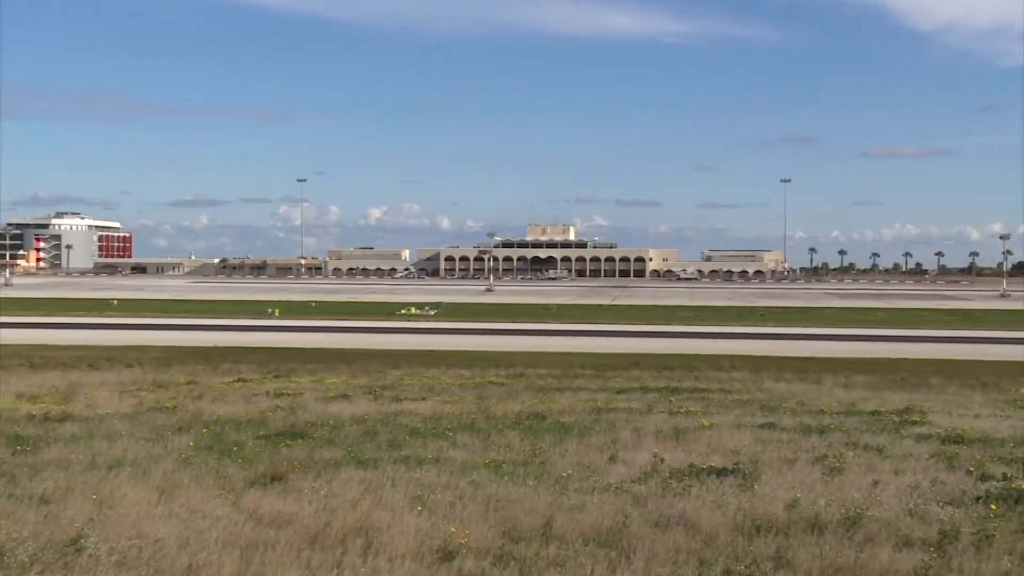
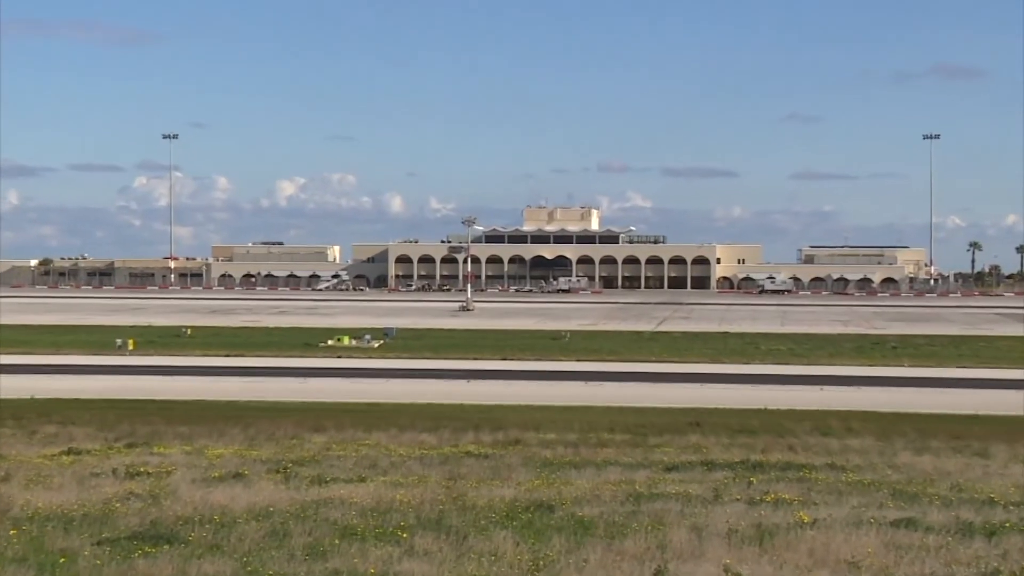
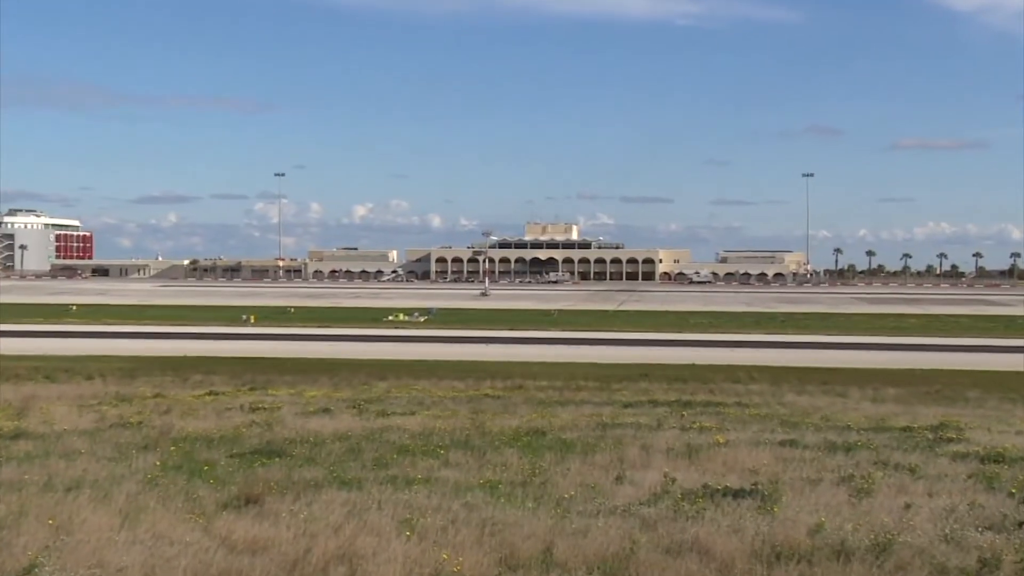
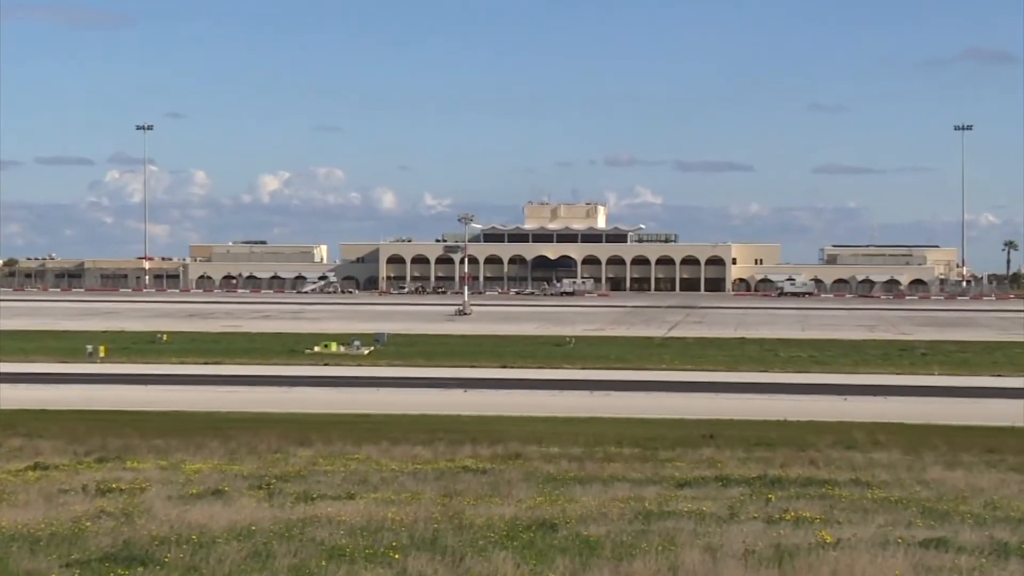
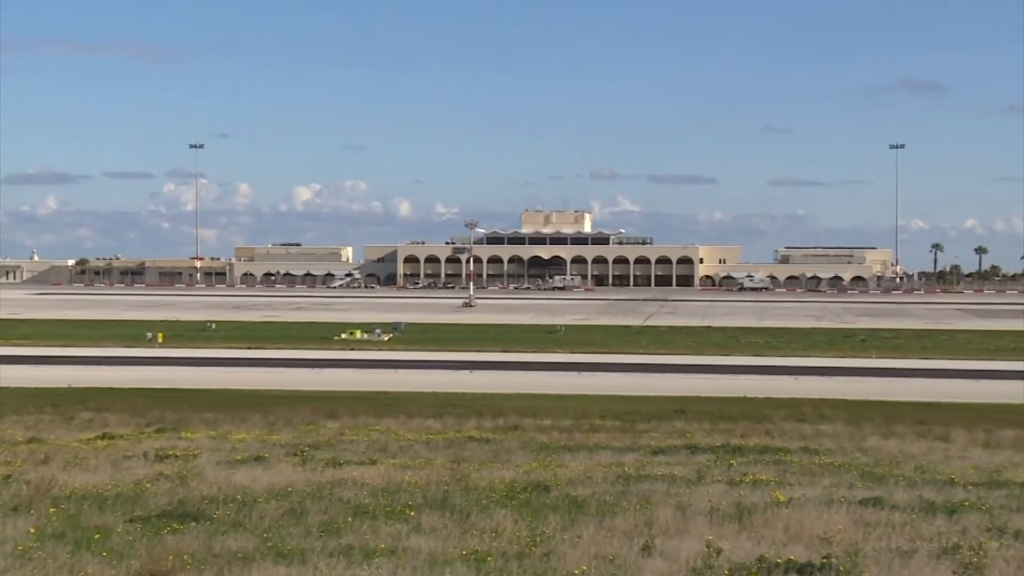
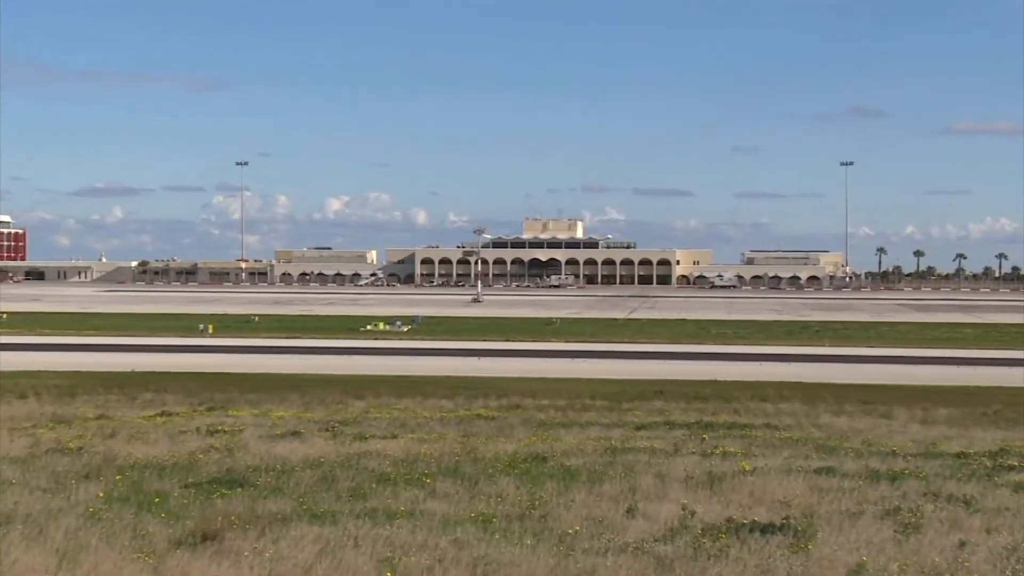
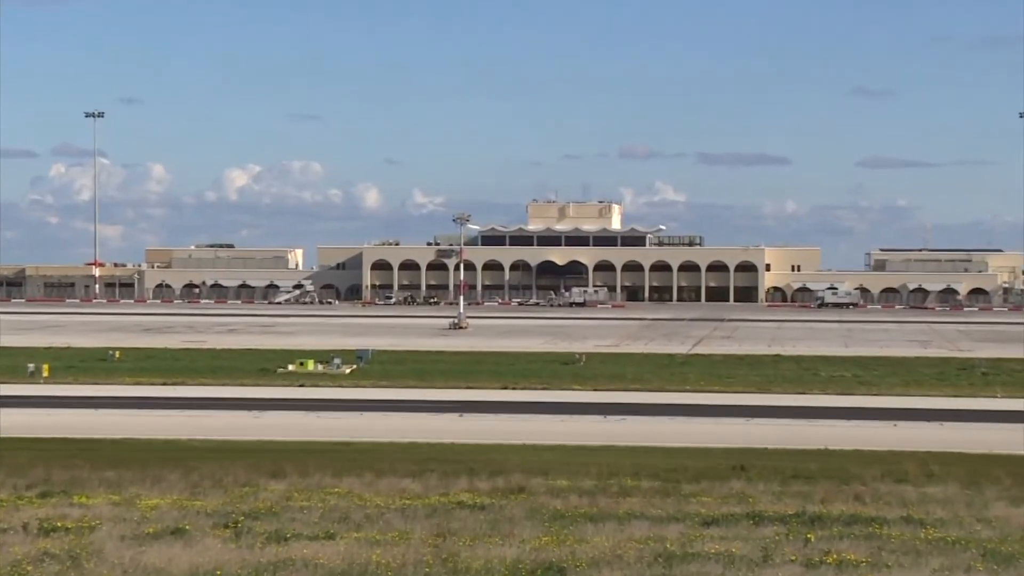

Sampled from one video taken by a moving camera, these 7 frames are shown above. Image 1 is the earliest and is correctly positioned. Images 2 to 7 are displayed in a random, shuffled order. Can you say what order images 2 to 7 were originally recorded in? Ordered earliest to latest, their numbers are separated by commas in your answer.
3, 6, 5, 2, 4, 7
